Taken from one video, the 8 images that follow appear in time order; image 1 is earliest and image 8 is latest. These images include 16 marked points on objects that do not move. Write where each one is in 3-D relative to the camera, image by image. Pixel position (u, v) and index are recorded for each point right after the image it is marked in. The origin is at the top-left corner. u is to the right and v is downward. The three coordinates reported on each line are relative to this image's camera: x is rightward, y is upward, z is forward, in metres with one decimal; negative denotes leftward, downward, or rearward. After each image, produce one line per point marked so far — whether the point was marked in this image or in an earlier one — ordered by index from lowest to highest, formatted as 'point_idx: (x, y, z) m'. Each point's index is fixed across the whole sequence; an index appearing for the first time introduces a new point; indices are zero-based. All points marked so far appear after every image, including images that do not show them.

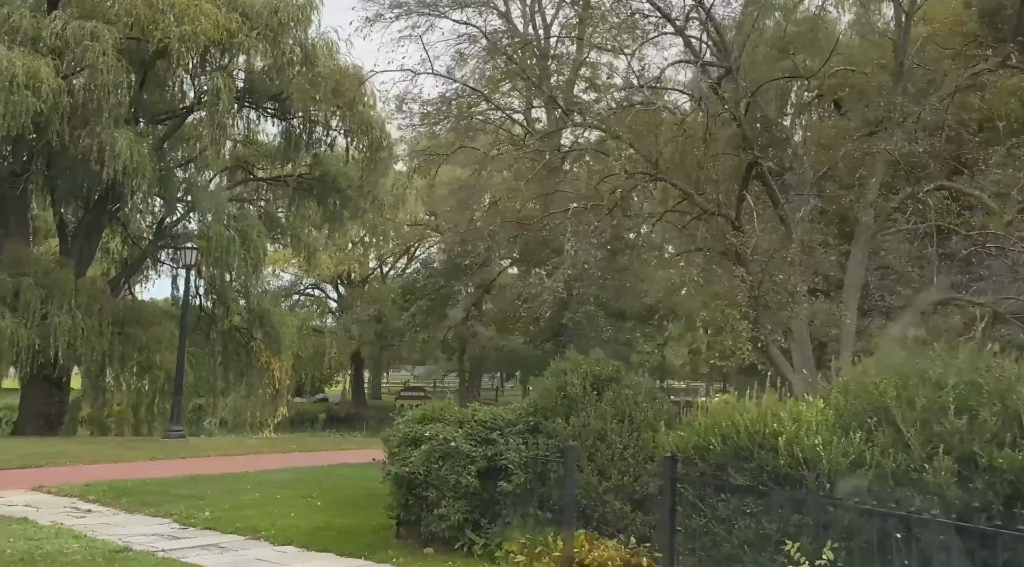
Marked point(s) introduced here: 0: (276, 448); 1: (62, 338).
0: (-3.8, -2.6, +17.0) m
1: (-8.2, -1.0, +19.4) m
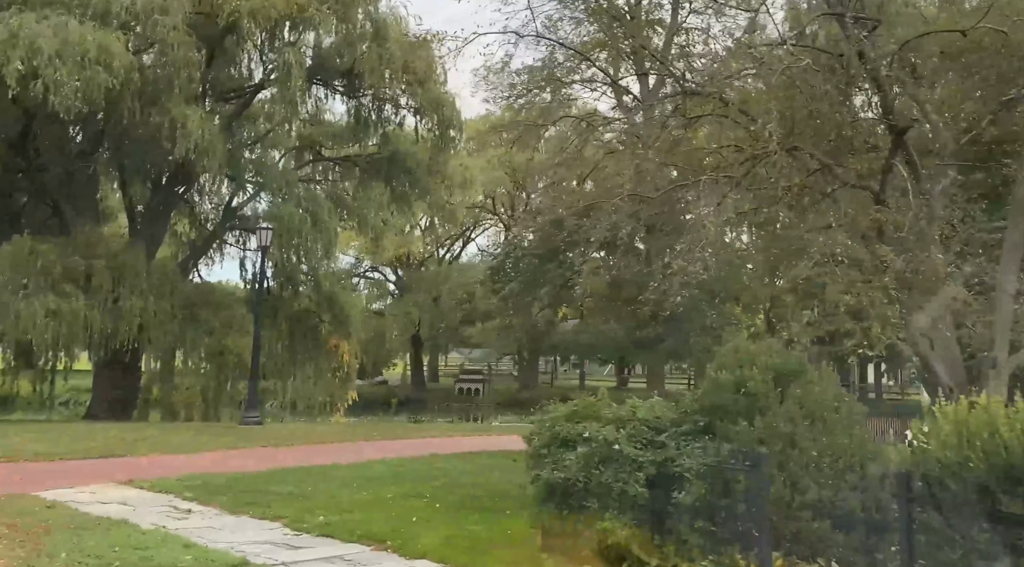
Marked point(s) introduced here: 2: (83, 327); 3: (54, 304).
0: (-2.5, -2.3, +16.4) m
1: (-6.7, -0.7, +19.0) m
2: (-7.4, -0.8, +18.3) m
3: (-7.7, -0.4, +17.8) m
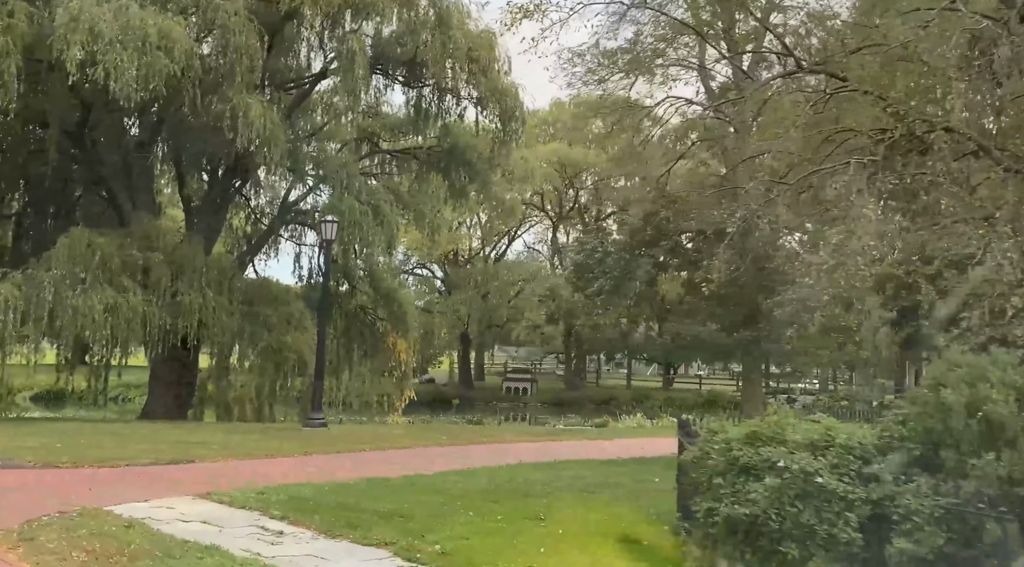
0: (-1.4, -2.2, +15.7) m
1: (-5.5, -0.6, +18.4) m
2: (-6.2, -0.7, +17.7) m
3: (-6.5, -0.3, +17.2) m
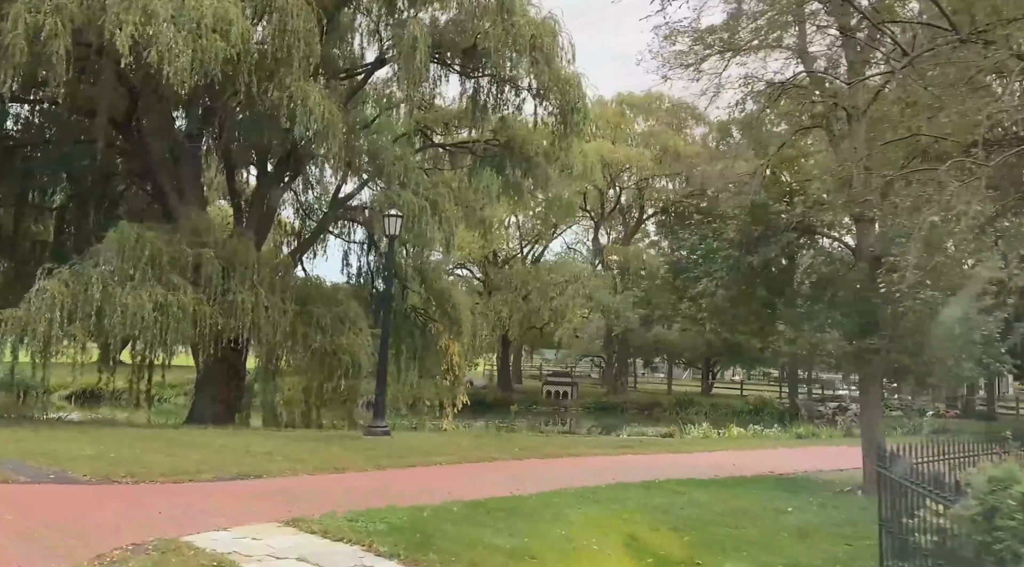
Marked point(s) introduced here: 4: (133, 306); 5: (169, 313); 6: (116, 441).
0: (-0.3, -2.2, +14.6) m
1: (-4.4, -0.5, +17.4) m
2: (-5.1, -0.6, +16.8) m
3: (-5.4, -0.2, +16.3) m
4: (-5.8, -0.3, +16.1) m
5: (-5.3, -0.5, +16.4) m
6: (-4.7, -1.9, +12.6) m
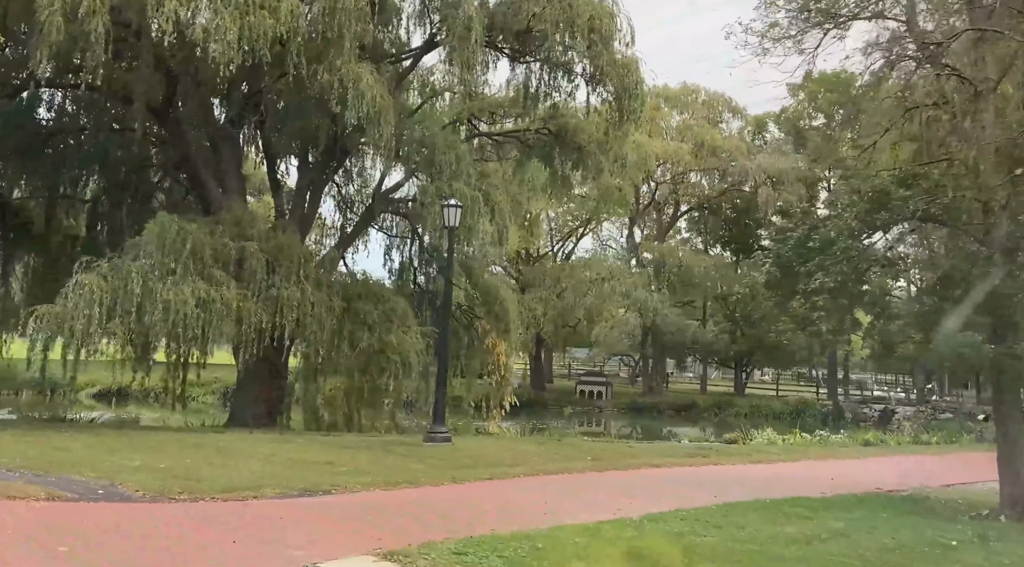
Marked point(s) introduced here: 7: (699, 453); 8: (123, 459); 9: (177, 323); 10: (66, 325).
0: (+0.6, -2.2, +13.6) m
1: (-3.4, -0.5, +16.5) m
2: (-4.1, -0.6, +15.8) m
3: (-4.5, -0.1, +15.4) m
4: (-4.8, -0.3, +15.1) m
5: (-4.4, -0.4, +15.4) m
6: (-3.8, -1.8, +11.6) m
7: (+2.7, -2.4, +15.0) m
8: (-4.0, -1.8, +10.8) m
9: (-4.8, -0.6, +15.2) m
10: (-6.3, -0.6, +14.9) m
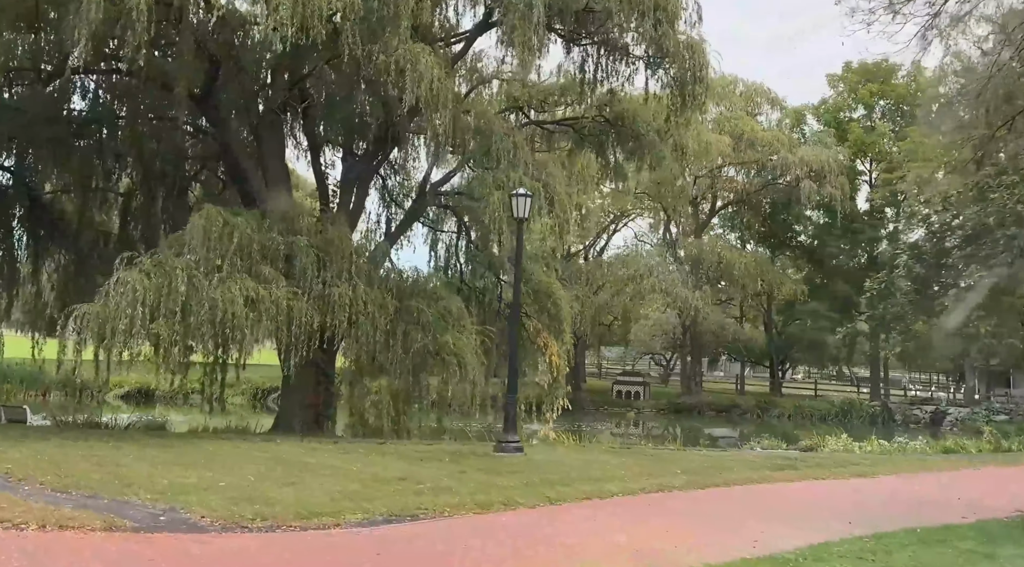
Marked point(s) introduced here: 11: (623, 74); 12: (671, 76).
0: (+1.5, -2.1, +12.4) m
1: (-2.5, -0.4, +15.4) m
2: (-3.1, -0.5, +14.7) m
3: (-3.5, -0.1, +14.3) m
4: (-3.9, -0.2, +14.0) m
5: (-3.4, -0.3, +14.4) m
6: (-2.9, -1.8, +10.6) m
7: (+3.7, -2.4, +13.9) m
8: (-3.1, -1.8, +9.7) m
9: (-3.9, -0.5, +14.1) m
10: (-5.3, -0.6, +13.9) m
11: (+2.1, +3.9, +19.7) m
12: (+2.9, +3.8, +19.2) m
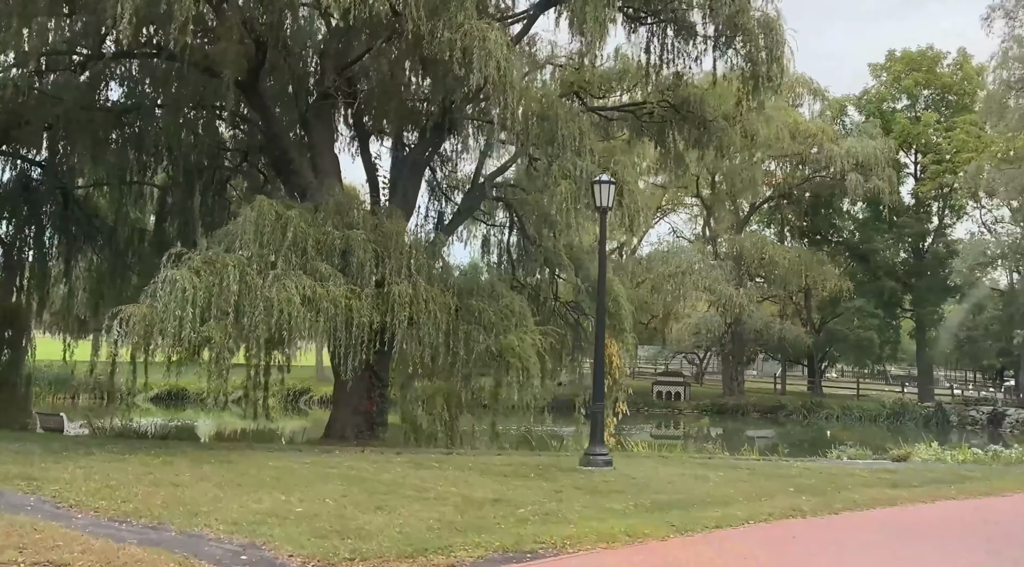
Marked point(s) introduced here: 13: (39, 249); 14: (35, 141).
0: (+2.5, -2.1, +11.2) m
1: (-1.5, -0.4, +14.2) m
2: (-2.2, -0.5, +13.6) m
3: (-2.5, -0.1, +13.2) m
4: (-2.9, -0.2, +12.9) m
5: (-2.5, -0.3, +13.2) m
6: (-2.0, -1.8, +9.4) m
7: (+4.7, -2.3, +12.6) m
8: (-2.2, -1.7, +8.6) m
9: (-2.9, -0.5, +13.0) m
10: (-4.3, -0.5, +12.8) m
11: (+3.1, +4.0, +18.4) m
12: (+4.0, +3.8, +17.9) m
13: (-8.1, +0.6, +18.2) m
14: (-7.9, +2.3, +17.5) m
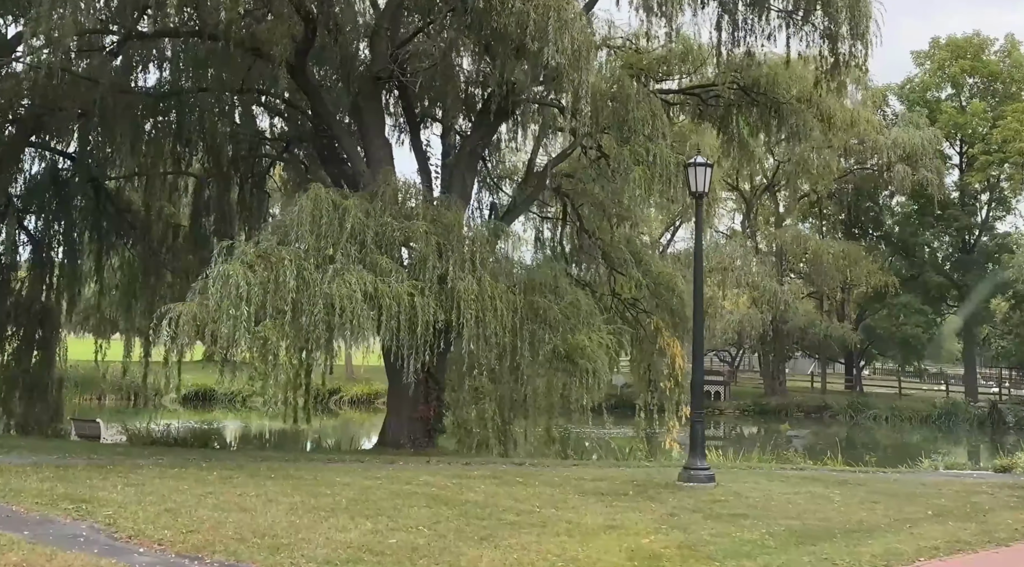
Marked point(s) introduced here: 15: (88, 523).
0: (+3.4, -2.0, +10.0) m
1: (-0.5, -0.3, +13.1) m
2: (-1.2, -0.4, +12.5) m
3: (-1.6, 0.0, +12.1) m
4: (-2.0, -0.1, +11.8) m
5: (-1.5, -0.3, +12.1) m
6: (-1.2, -1.7, +8.3) m
7: (+5.6, -2.2, +11.4) m
8: (-1.3, -1.7, +7.4) m
9: (-2.0, -0.5, +11.9) m
10: (-3.4, -0.5, +11.7) m
11: (+4.1, +4.1, +17.2) m
12: (+4.9, +3.9, +16.7) m
13: (-7.1, +0.6, +17.1) m
14: (-6.9, +2.4, +16.5) m
15: (-3.1, -1.7, +7.6) m
